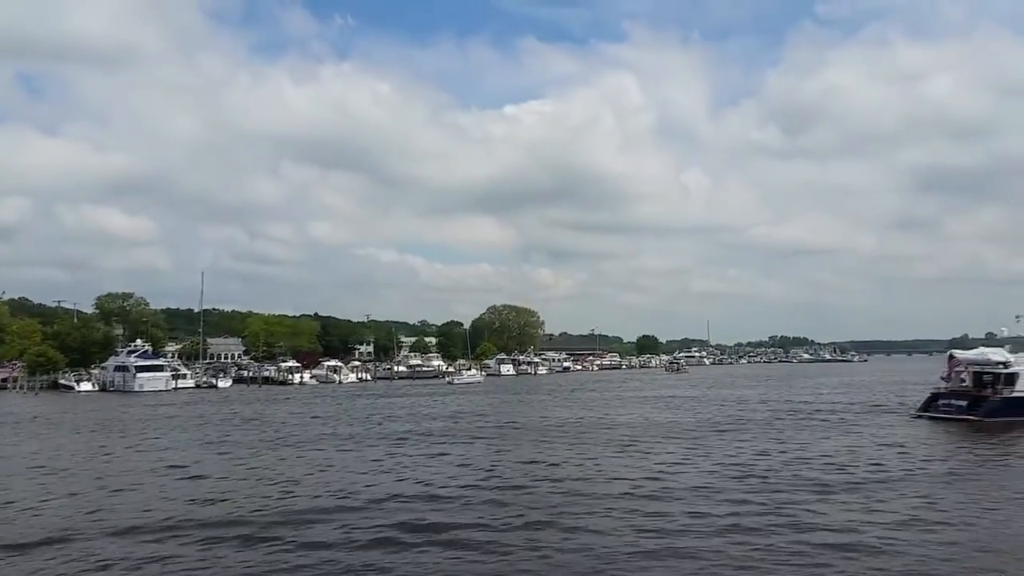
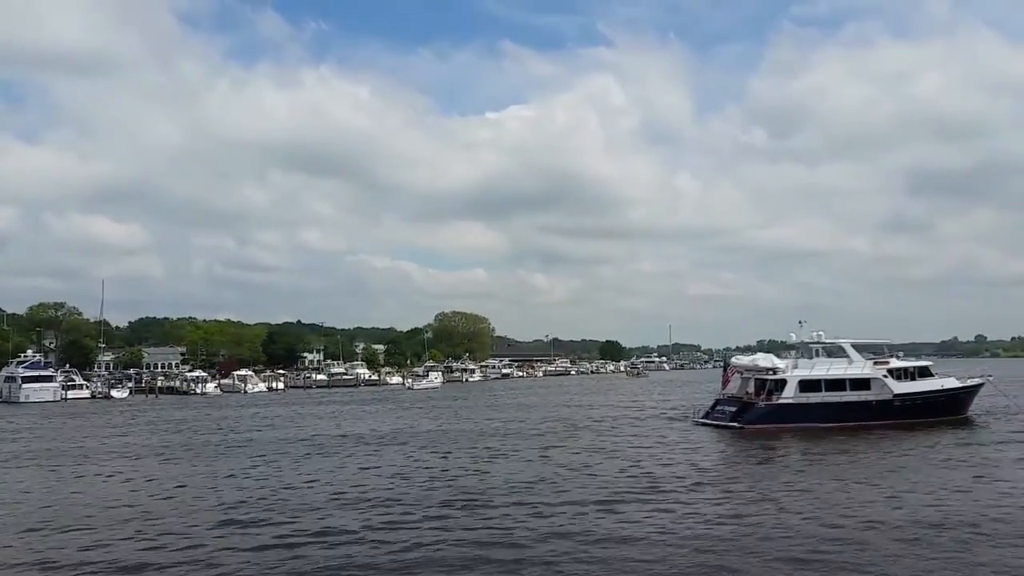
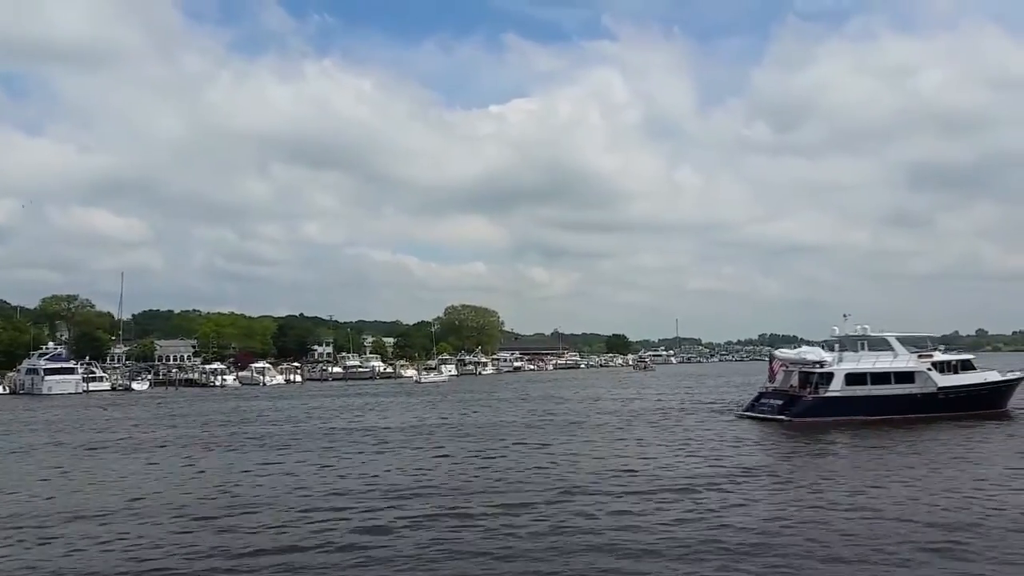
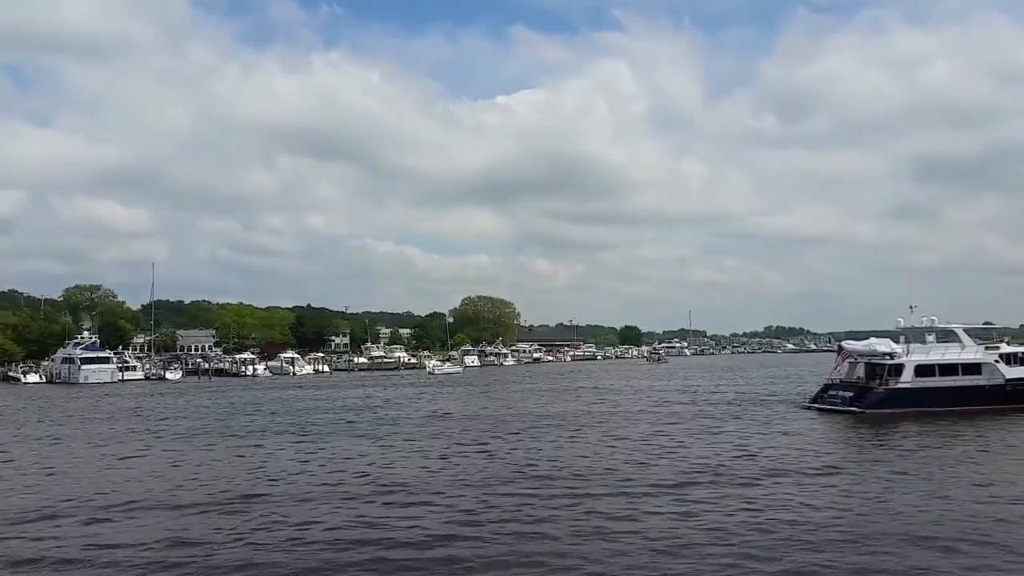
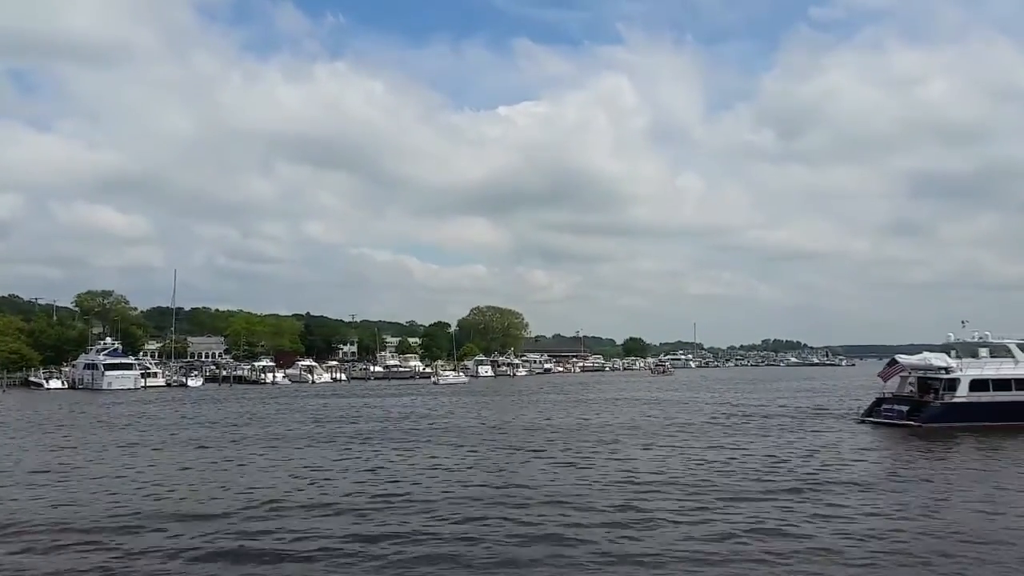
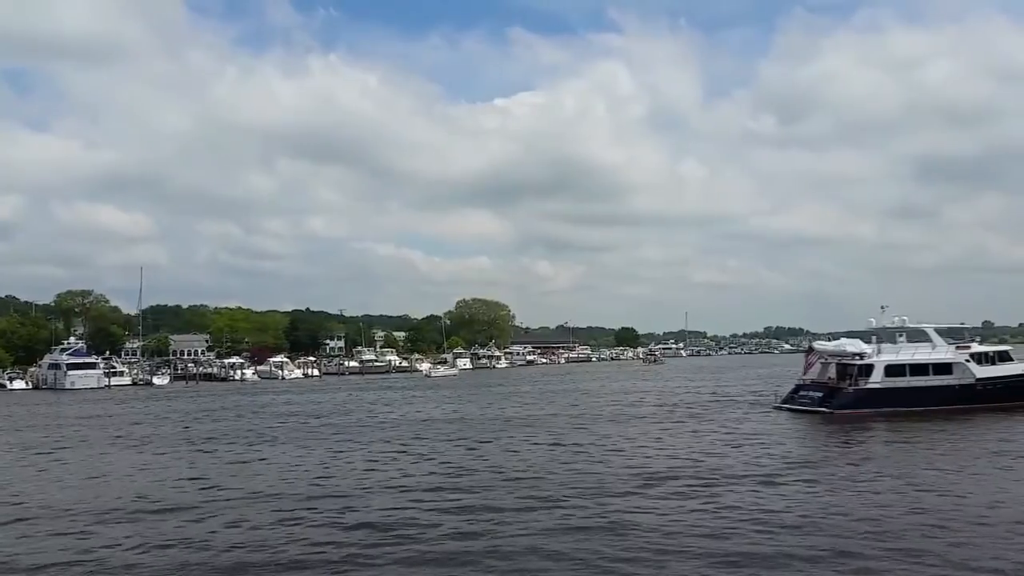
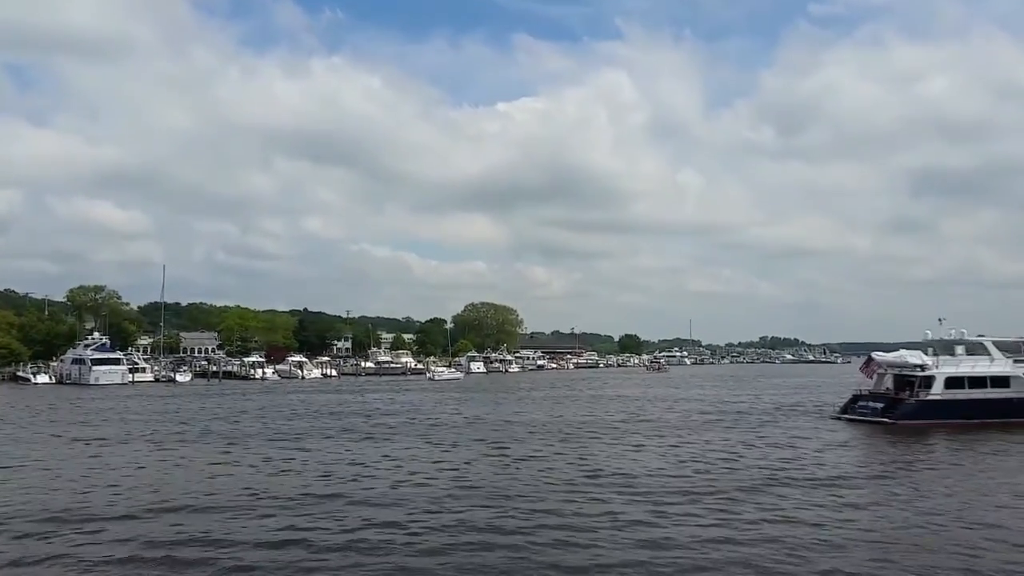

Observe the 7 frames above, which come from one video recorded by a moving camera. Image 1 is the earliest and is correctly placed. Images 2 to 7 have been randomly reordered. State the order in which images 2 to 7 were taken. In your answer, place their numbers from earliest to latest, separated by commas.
5, 7, 4, 6, 3, 2
